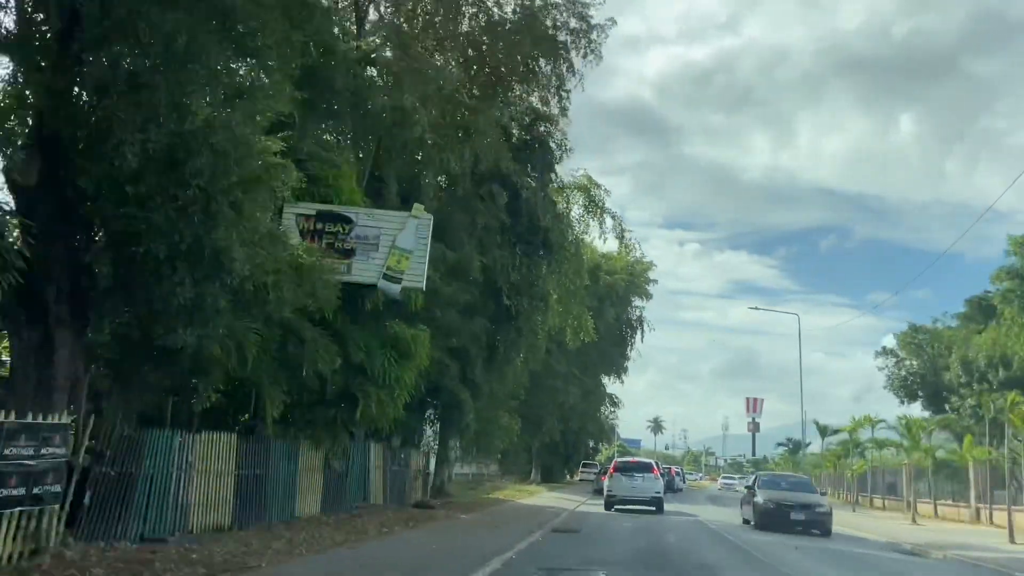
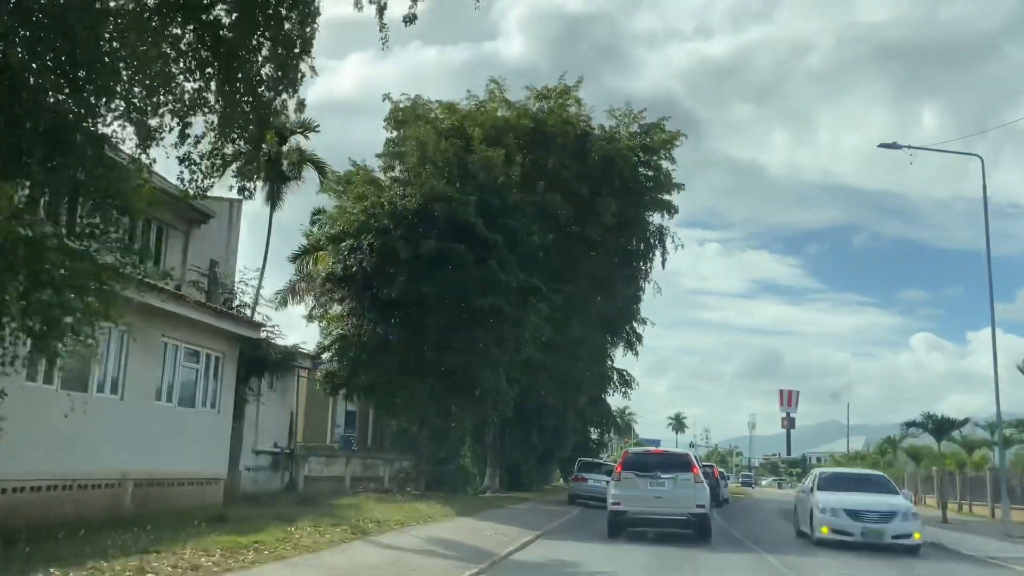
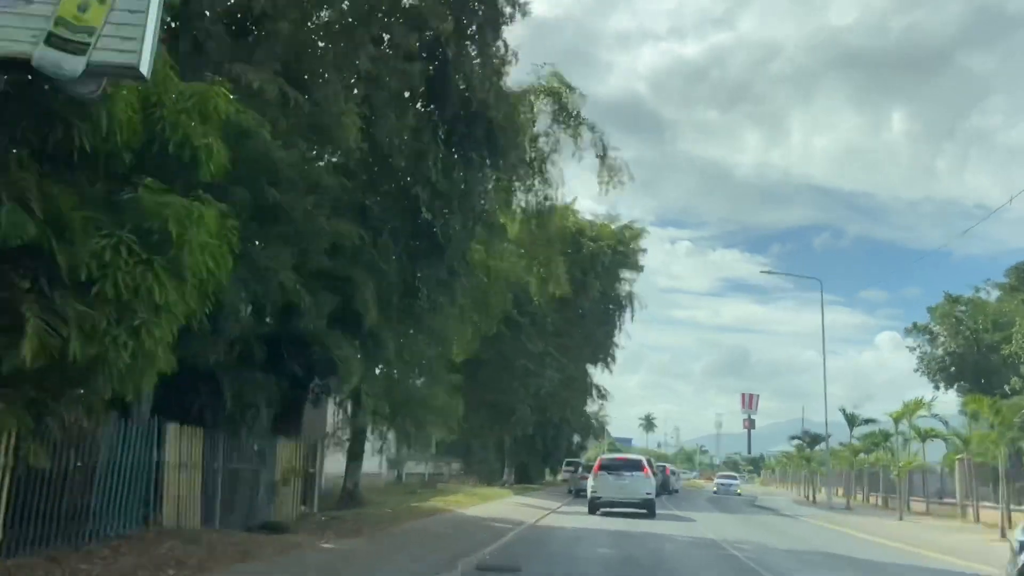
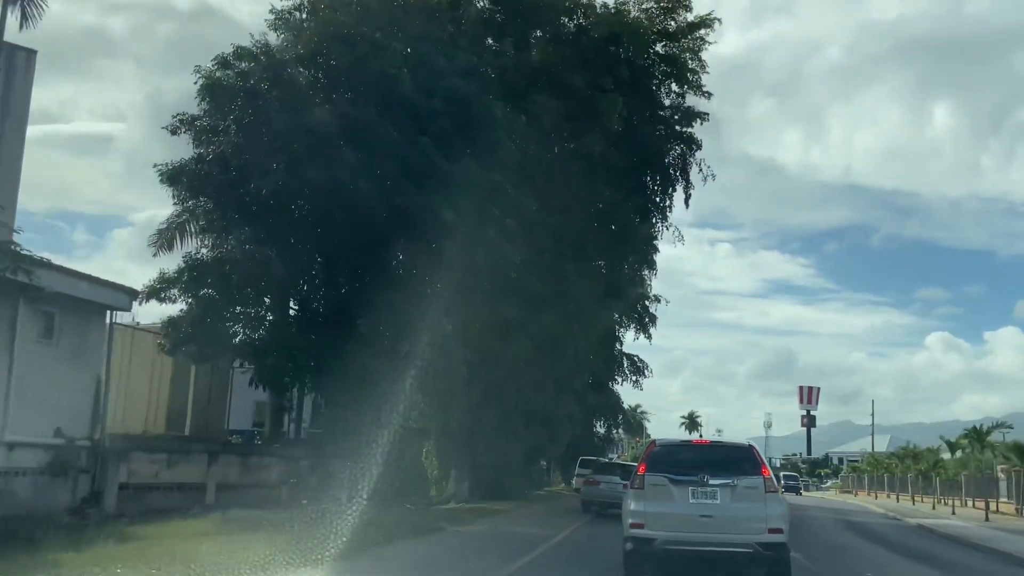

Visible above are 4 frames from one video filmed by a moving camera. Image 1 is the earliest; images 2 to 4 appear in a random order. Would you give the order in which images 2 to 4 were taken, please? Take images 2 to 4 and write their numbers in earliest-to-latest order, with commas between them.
3, 2, 4
